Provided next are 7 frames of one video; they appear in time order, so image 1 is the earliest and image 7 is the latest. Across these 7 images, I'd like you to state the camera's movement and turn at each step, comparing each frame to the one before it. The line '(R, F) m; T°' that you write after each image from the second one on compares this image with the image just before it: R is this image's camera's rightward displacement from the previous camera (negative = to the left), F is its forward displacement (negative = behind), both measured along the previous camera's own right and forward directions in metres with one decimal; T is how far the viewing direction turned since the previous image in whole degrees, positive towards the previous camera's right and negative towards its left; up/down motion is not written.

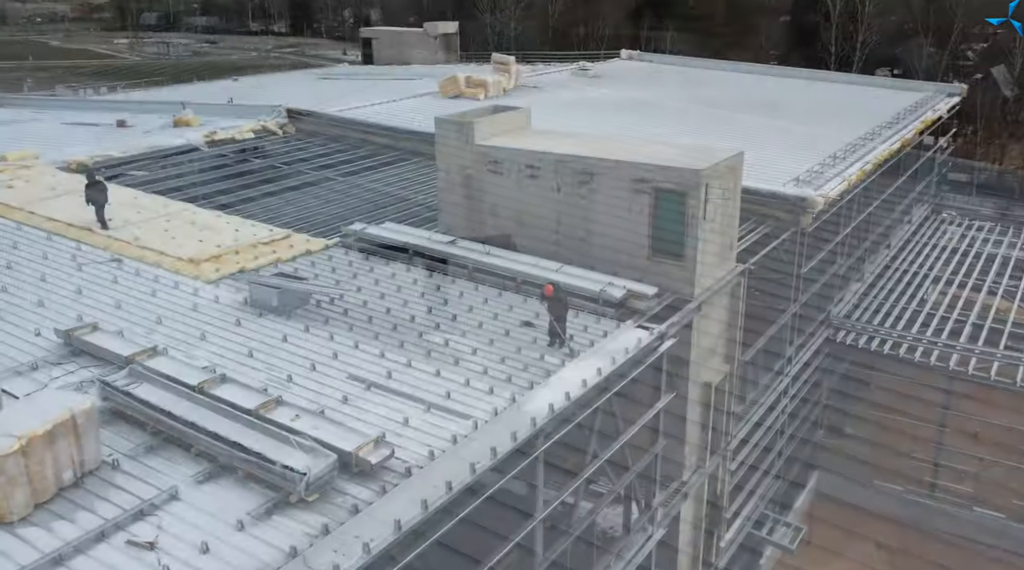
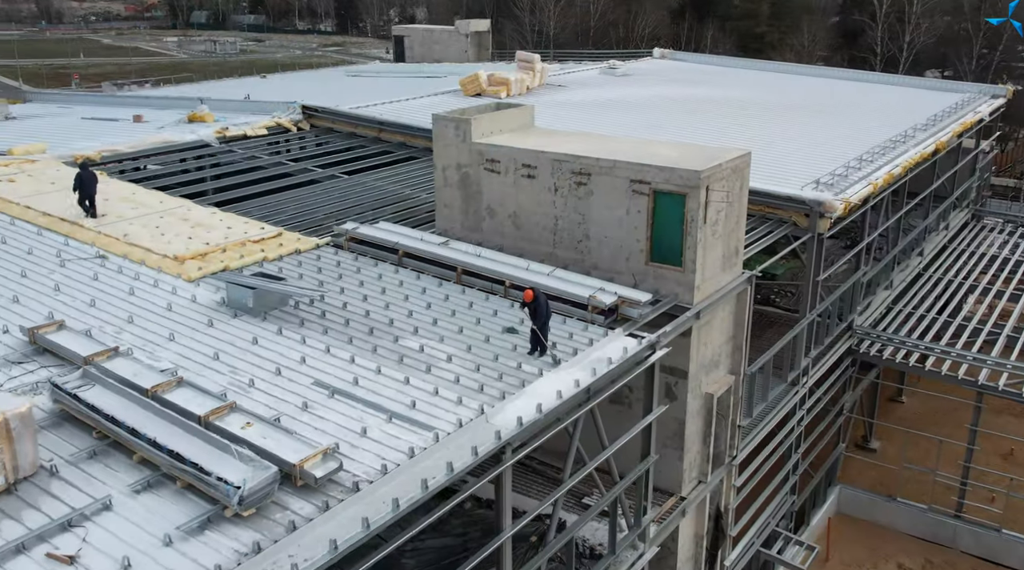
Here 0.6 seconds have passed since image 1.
(+0.7, +0.5) m; -3°
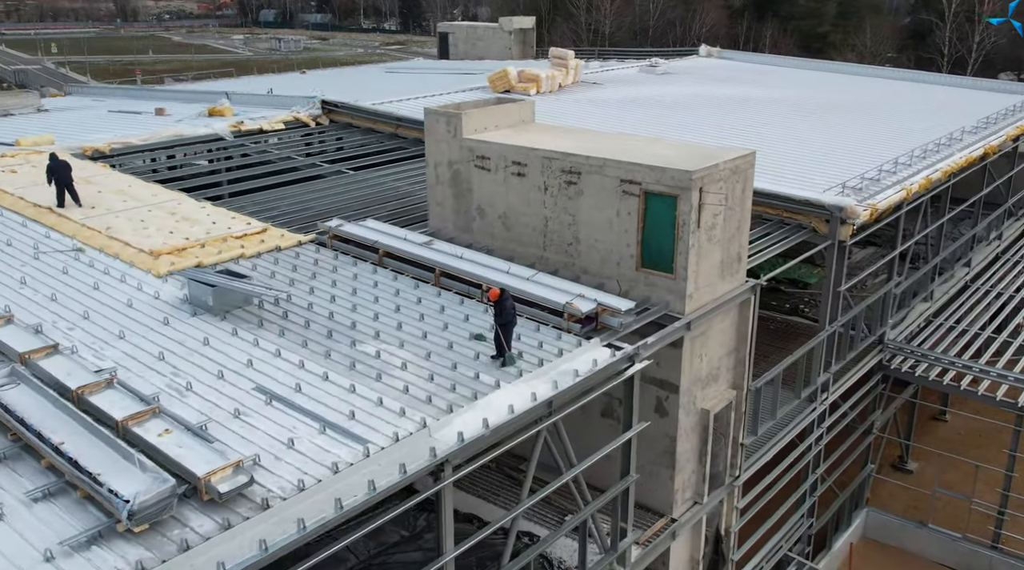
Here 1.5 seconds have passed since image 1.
(+1.1, +0.7) m; -4°
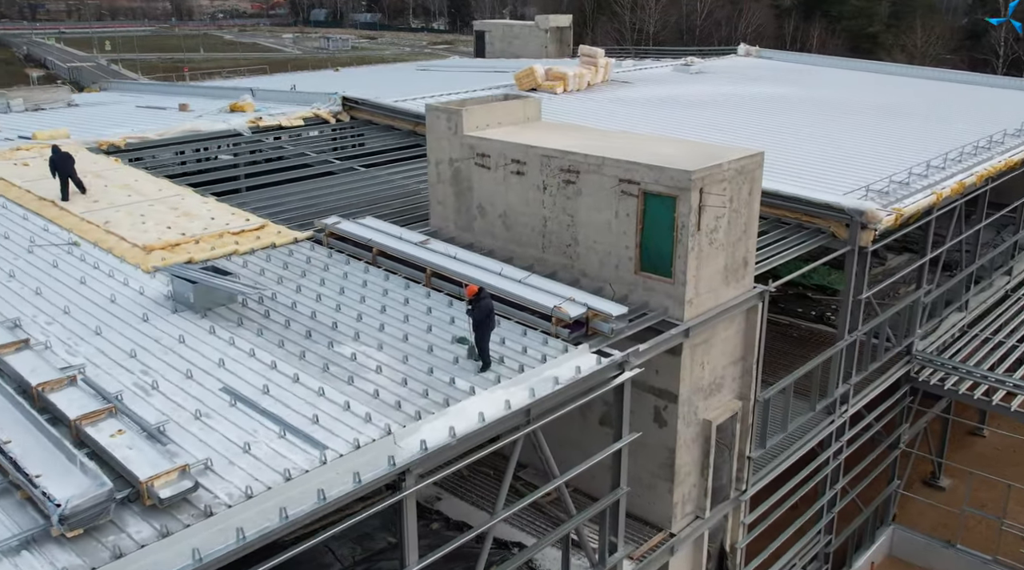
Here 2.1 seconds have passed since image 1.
(+0.7, +0.4) m; -3°
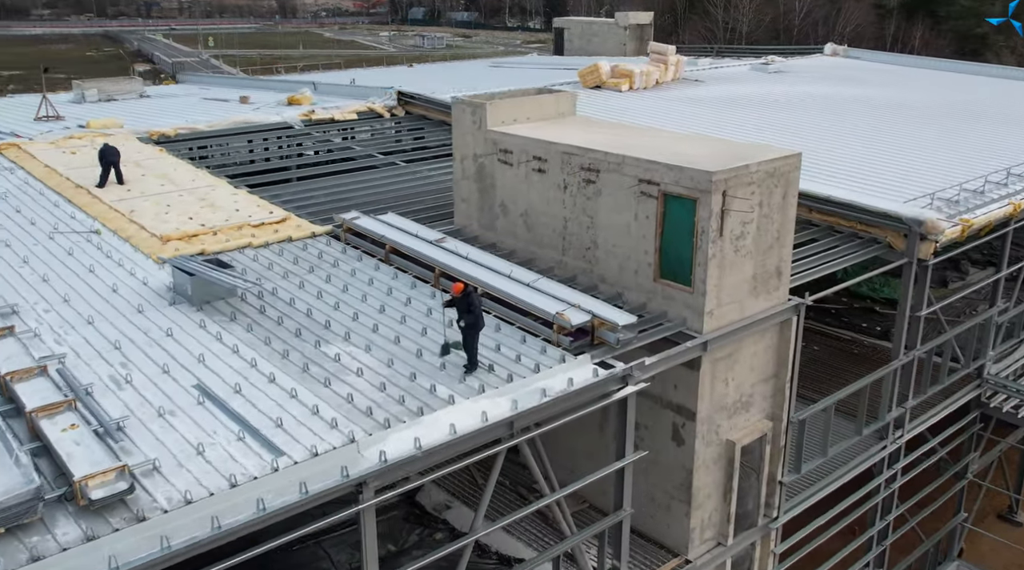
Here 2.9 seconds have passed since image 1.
(+1.0, +0.6) m; -6°
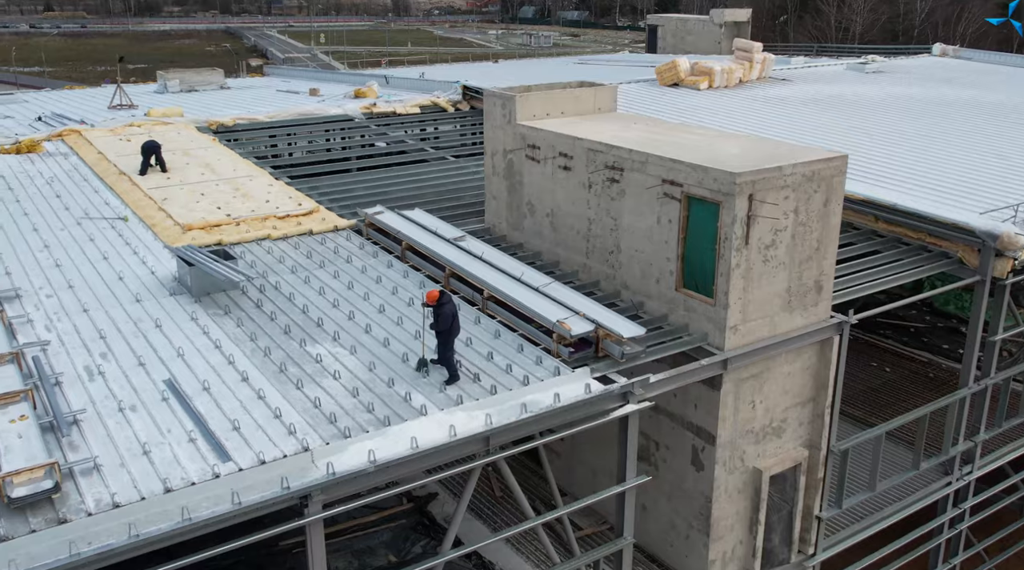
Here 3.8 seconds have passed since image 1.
(+1.0, +0.7) m; -7°
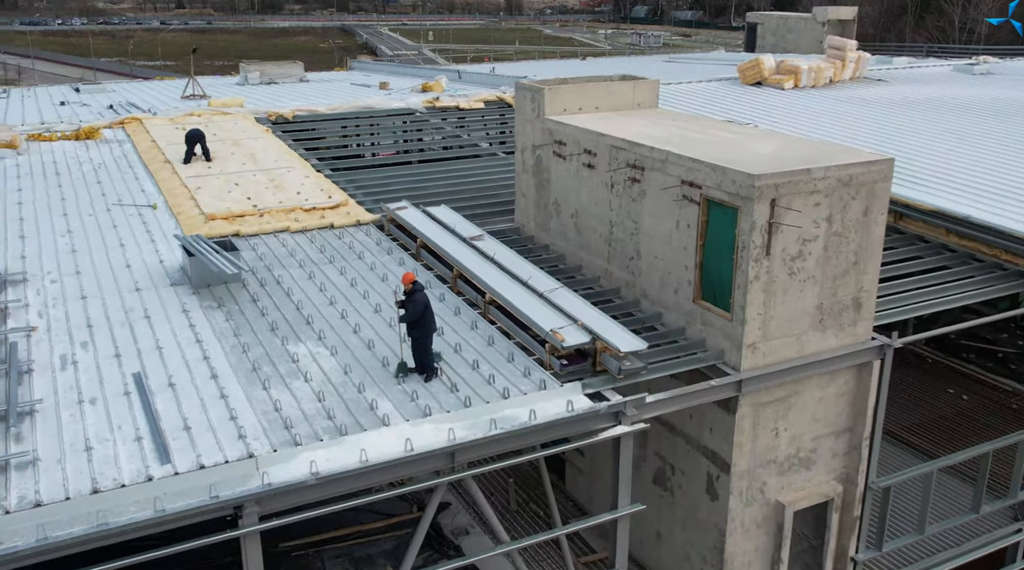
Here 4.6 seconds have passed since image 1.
(+1.0, +0.7) m; -7°
